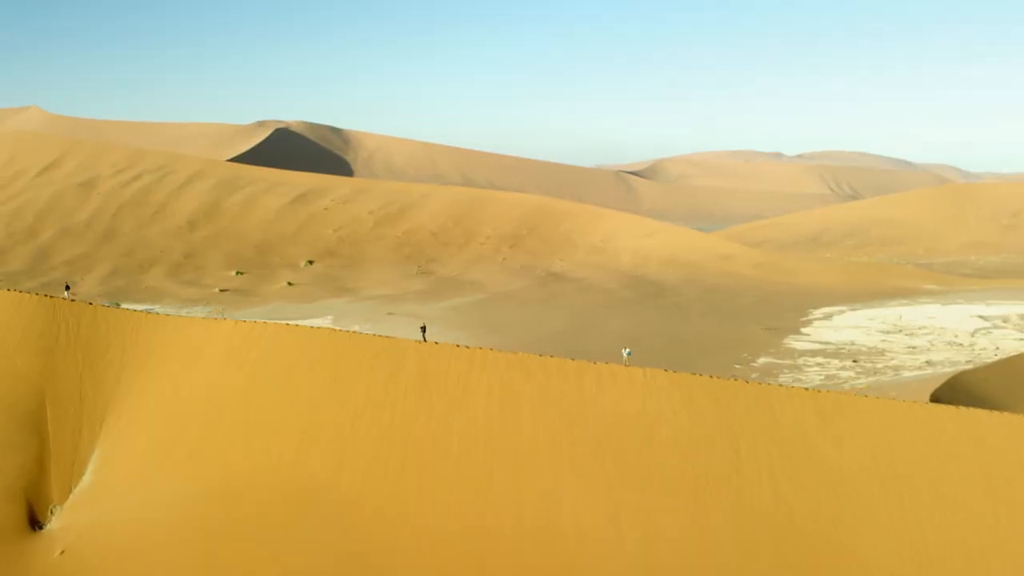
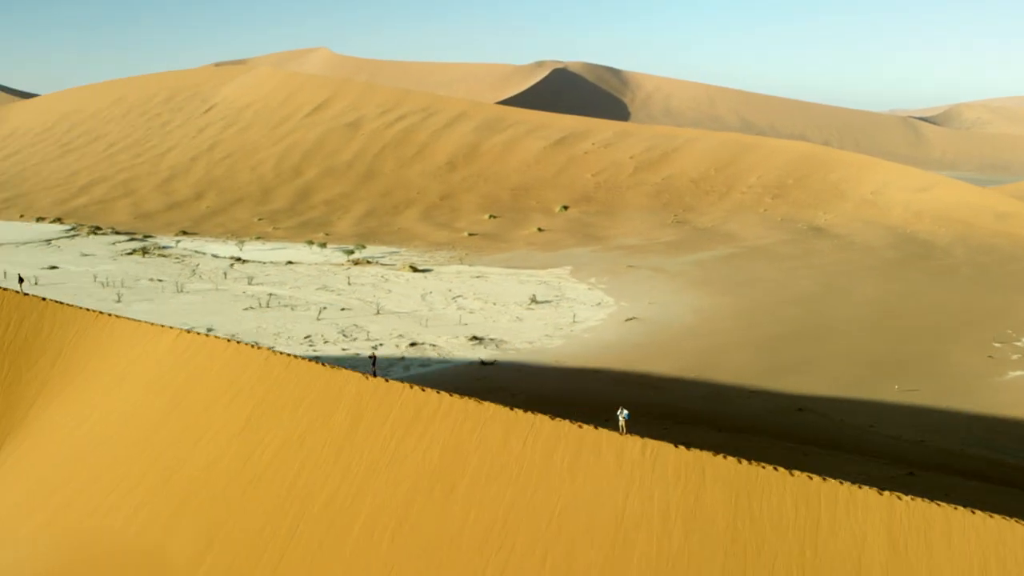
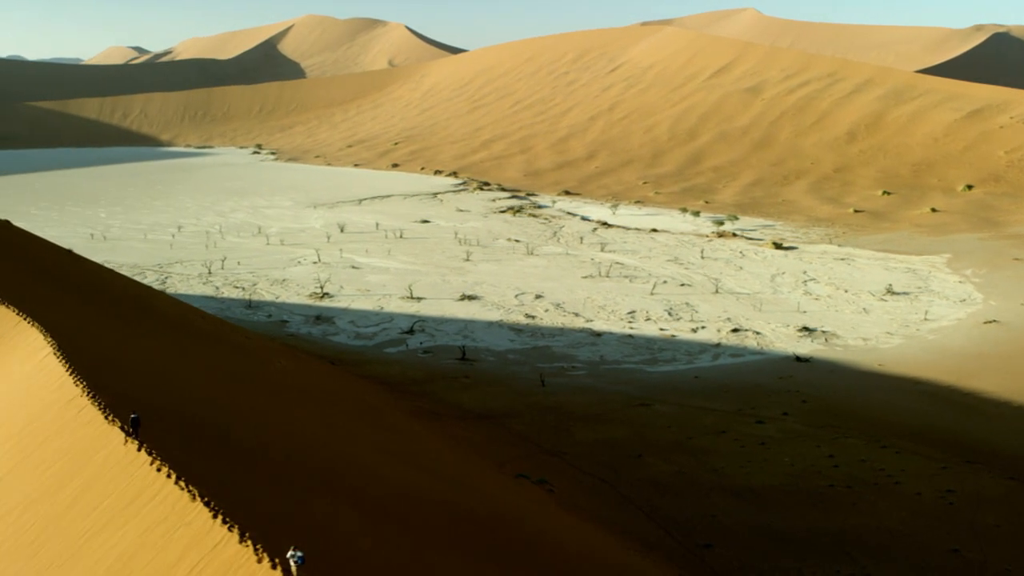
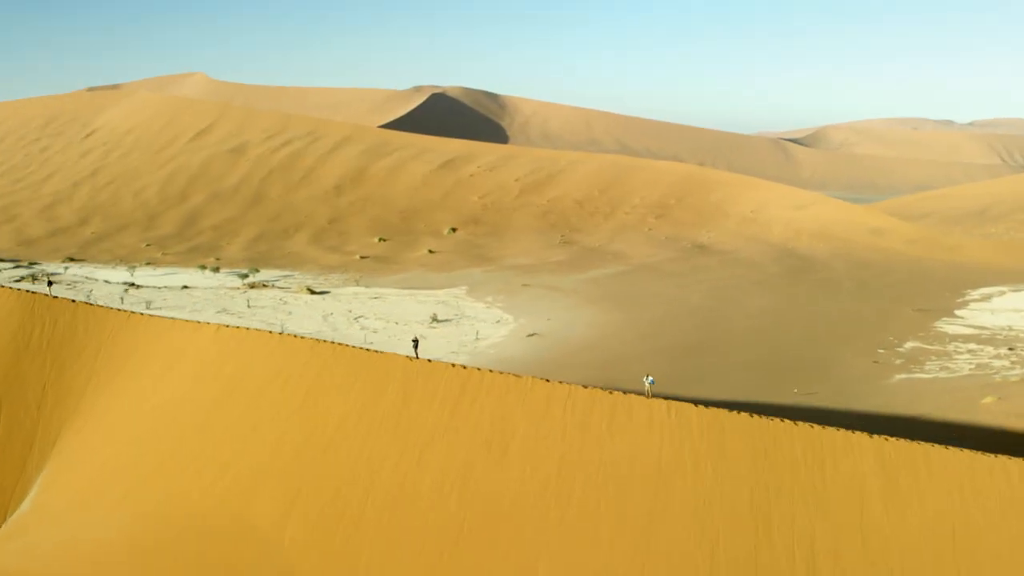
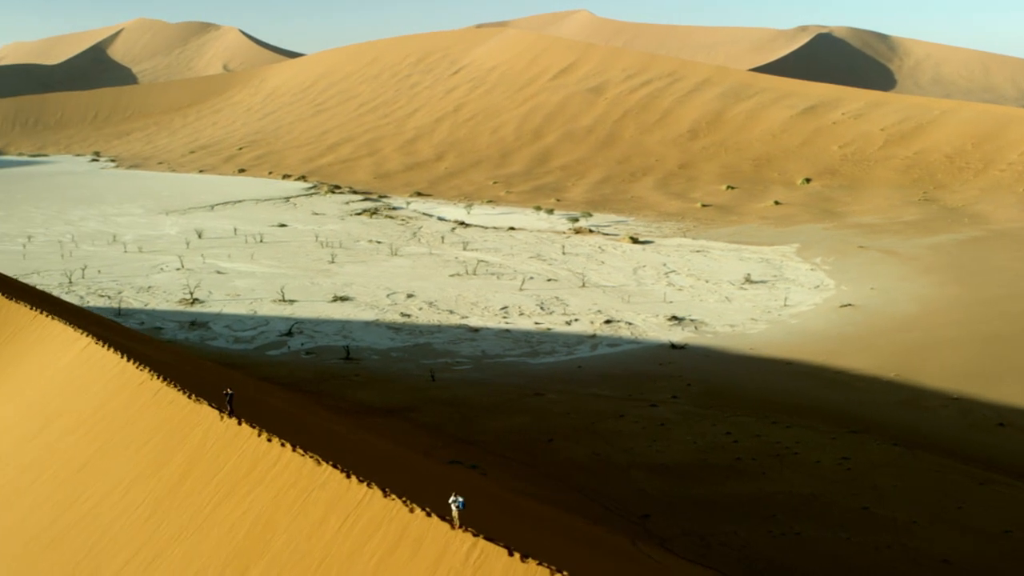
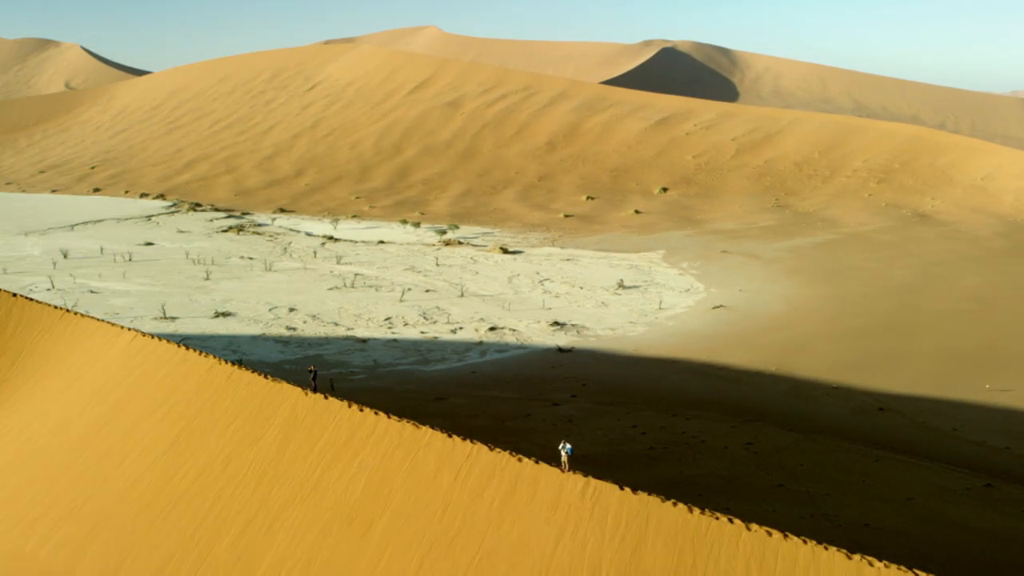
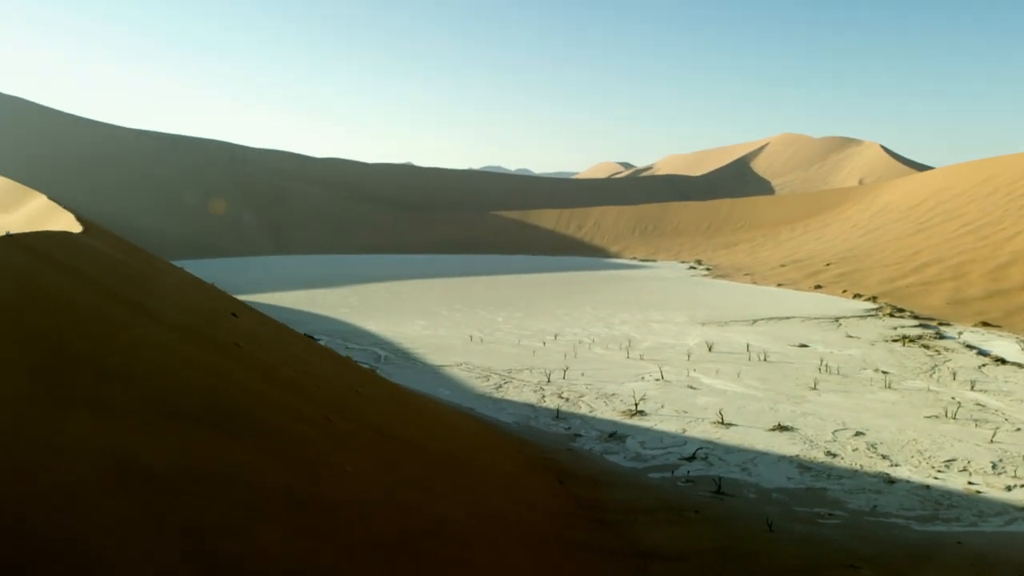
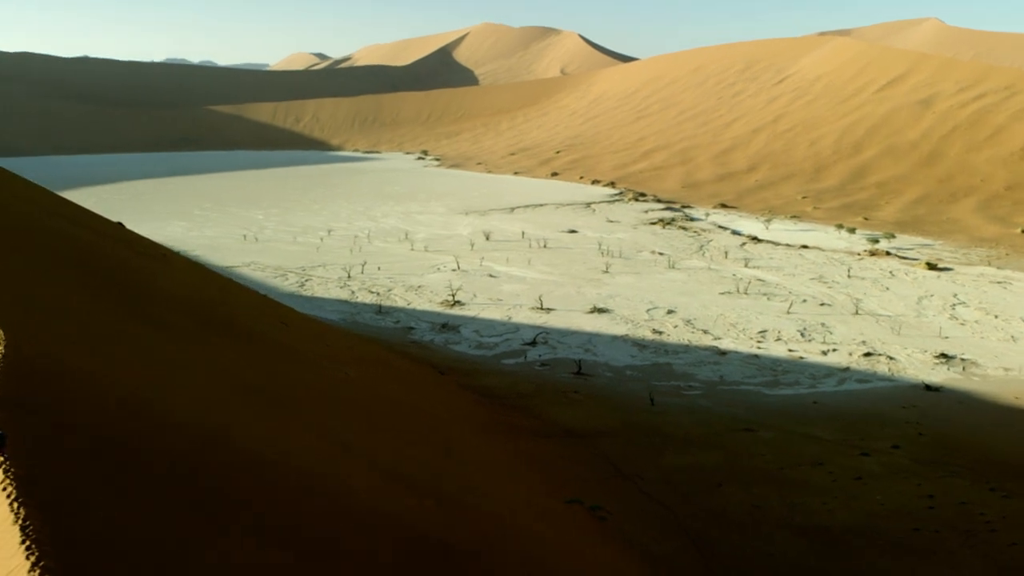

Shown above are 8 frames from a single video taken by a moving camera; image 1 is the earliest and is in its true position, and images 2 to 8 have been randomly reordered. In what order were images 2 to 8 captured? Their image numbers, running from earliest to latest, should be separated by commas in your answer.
4, 2, 6, 5, 3, 8, 7
